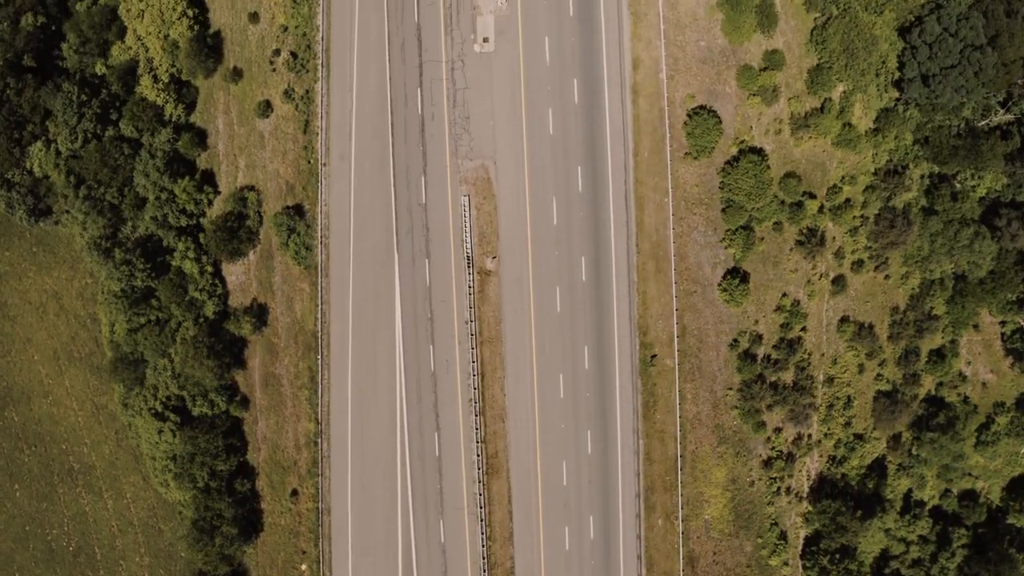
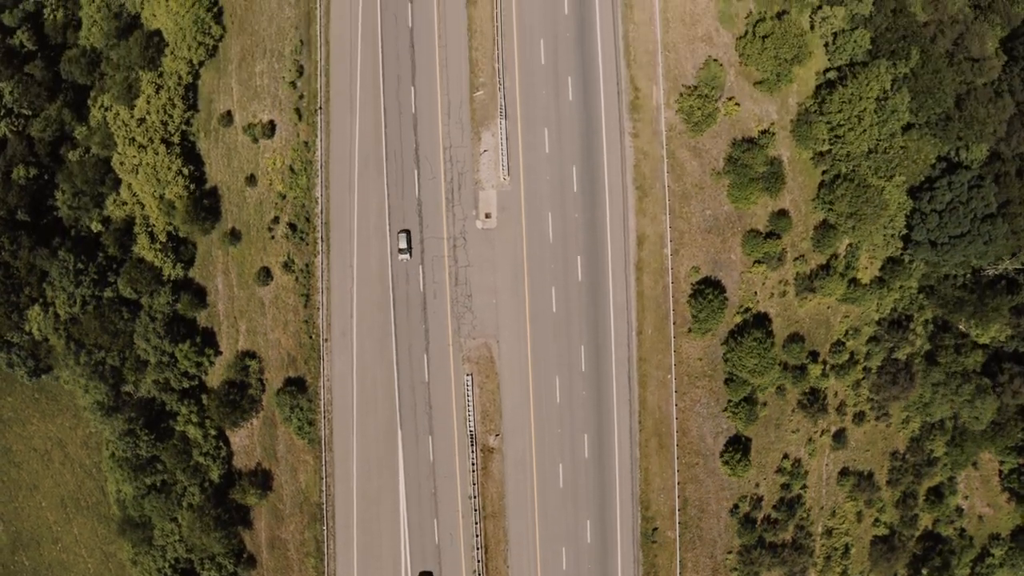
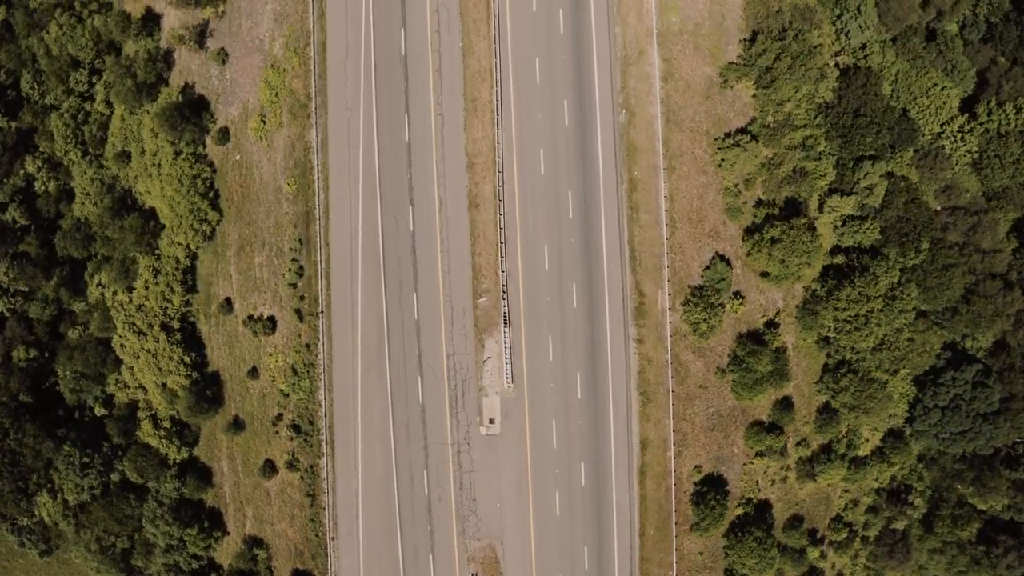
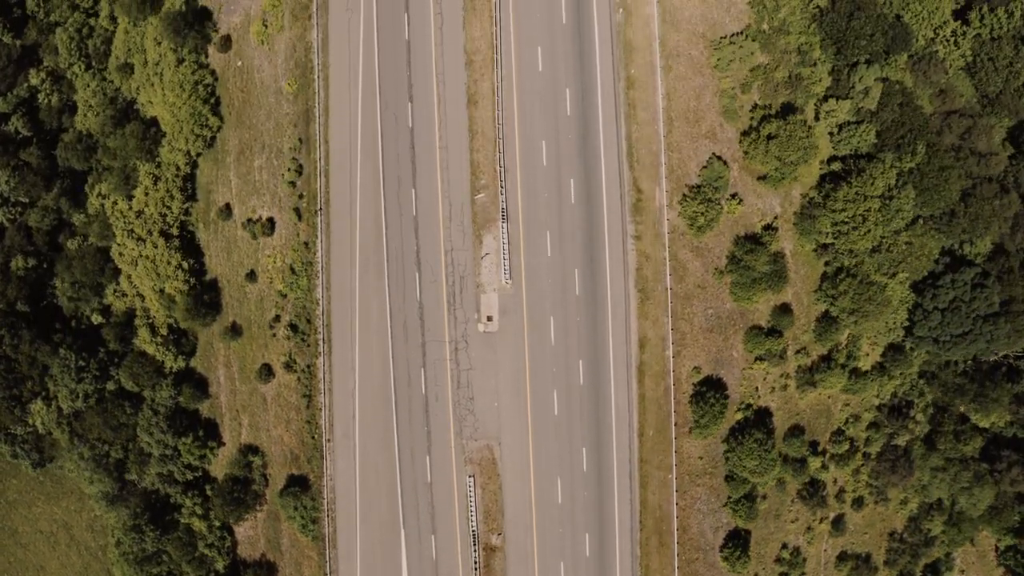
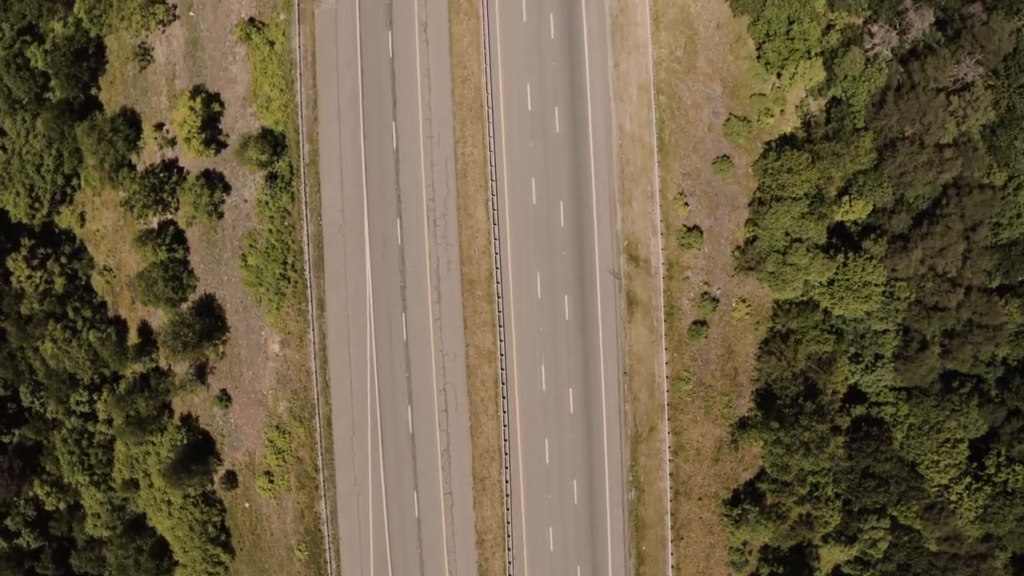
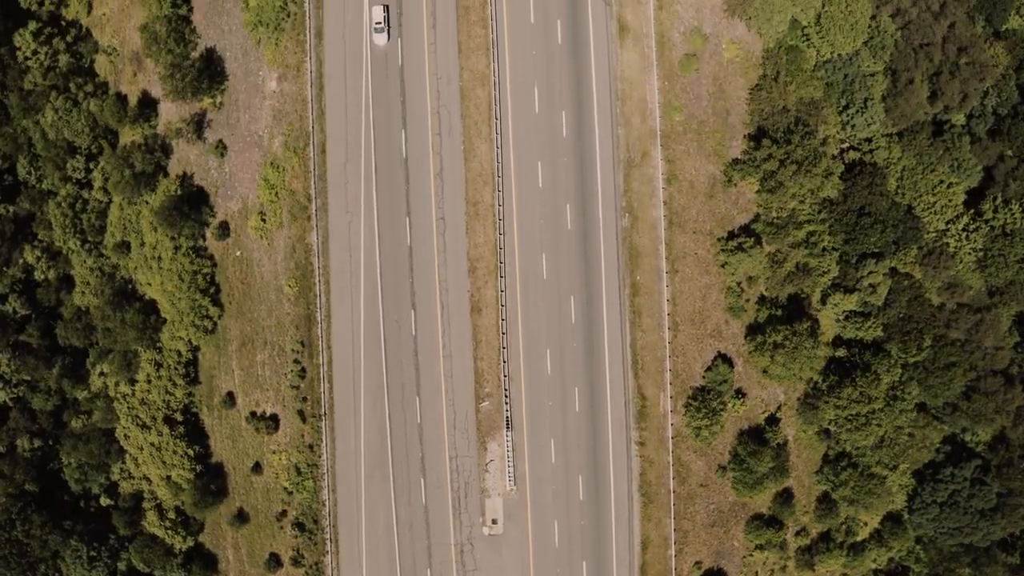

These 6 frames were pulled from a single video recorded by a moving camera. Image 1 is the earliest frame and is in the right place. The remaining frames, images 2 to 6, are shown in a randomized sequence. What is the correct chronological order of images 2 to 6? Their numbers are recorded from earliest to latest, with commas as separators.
2, 4, 3, 6, 5
